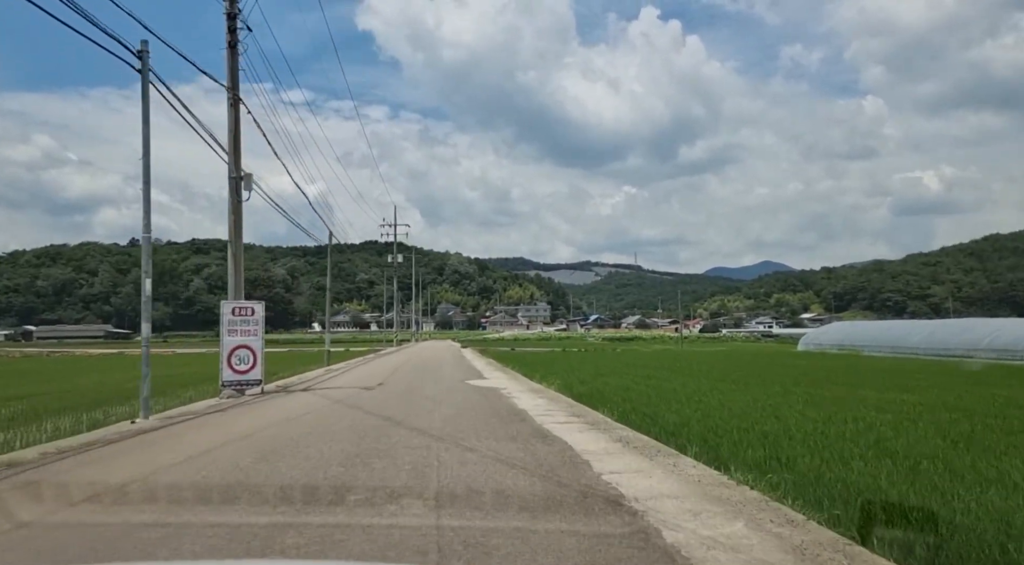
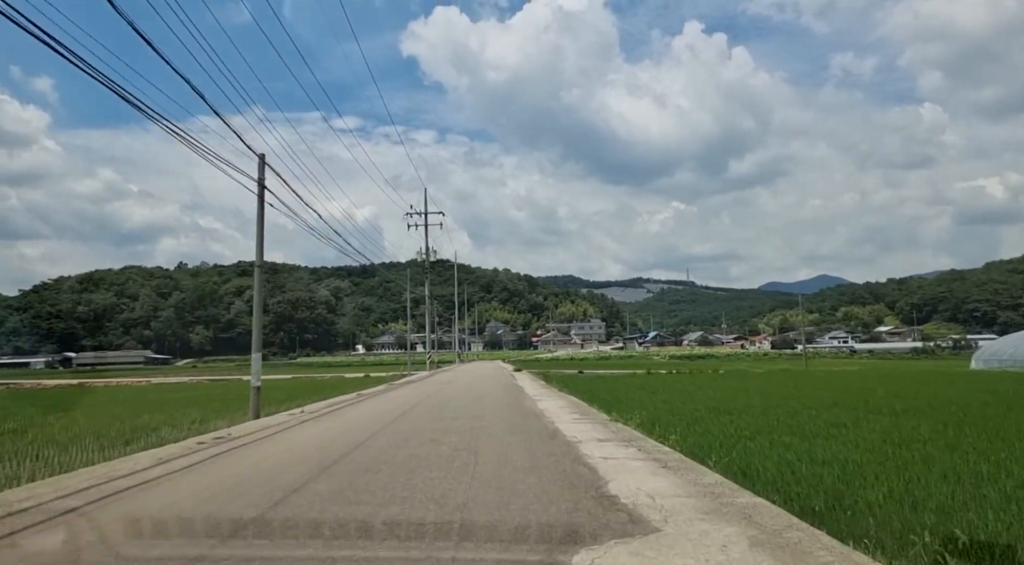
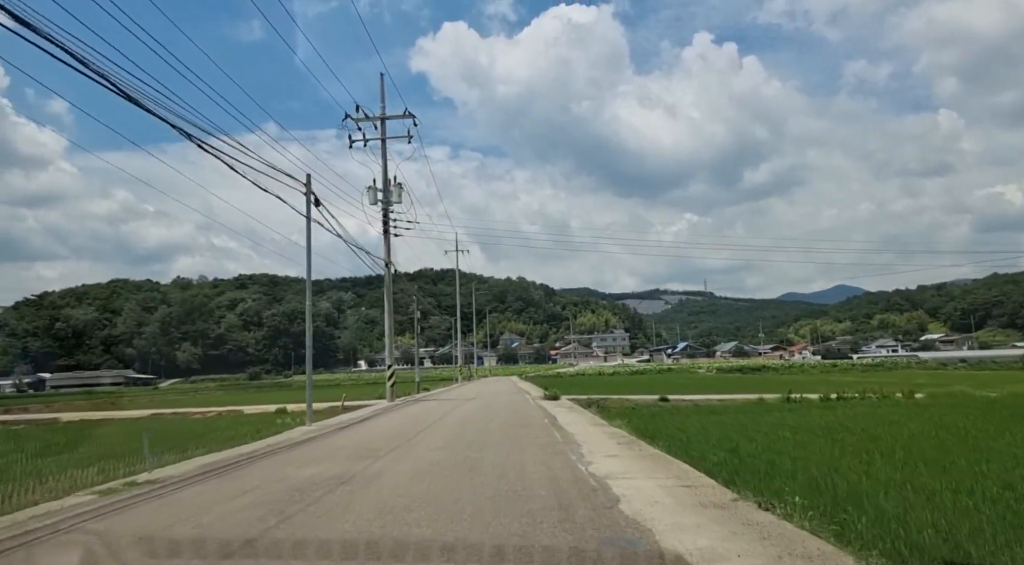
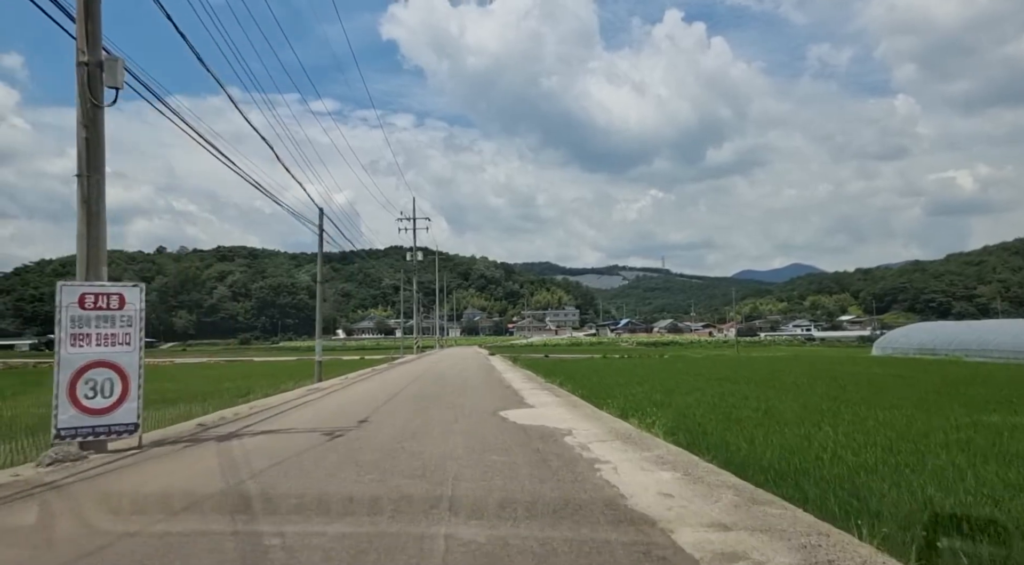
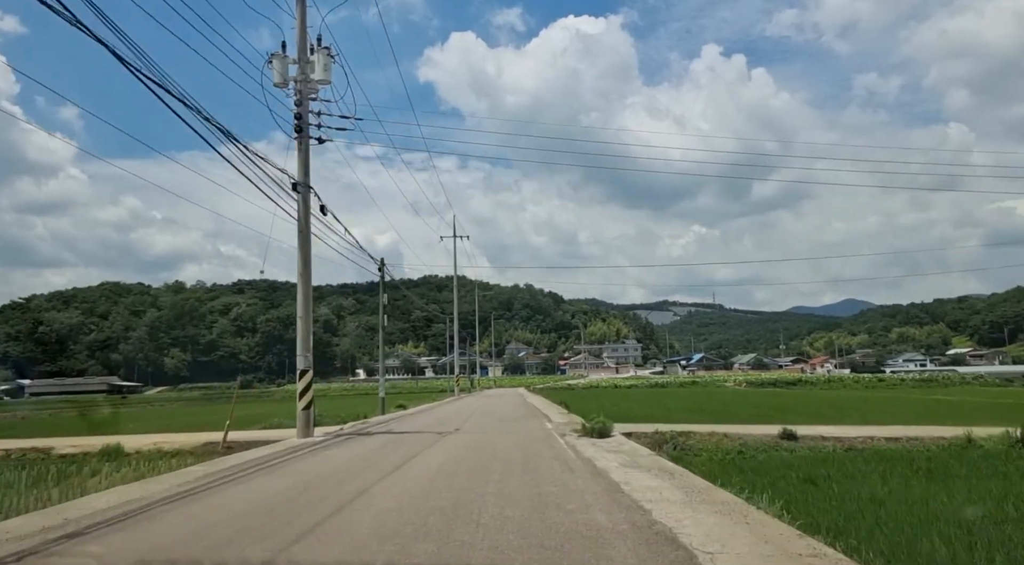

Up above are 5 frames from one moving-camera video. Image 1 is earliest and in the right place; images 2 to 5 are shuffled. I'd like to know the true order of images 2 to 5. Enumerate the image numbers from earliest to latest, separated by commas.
4, 2, 3, 5
